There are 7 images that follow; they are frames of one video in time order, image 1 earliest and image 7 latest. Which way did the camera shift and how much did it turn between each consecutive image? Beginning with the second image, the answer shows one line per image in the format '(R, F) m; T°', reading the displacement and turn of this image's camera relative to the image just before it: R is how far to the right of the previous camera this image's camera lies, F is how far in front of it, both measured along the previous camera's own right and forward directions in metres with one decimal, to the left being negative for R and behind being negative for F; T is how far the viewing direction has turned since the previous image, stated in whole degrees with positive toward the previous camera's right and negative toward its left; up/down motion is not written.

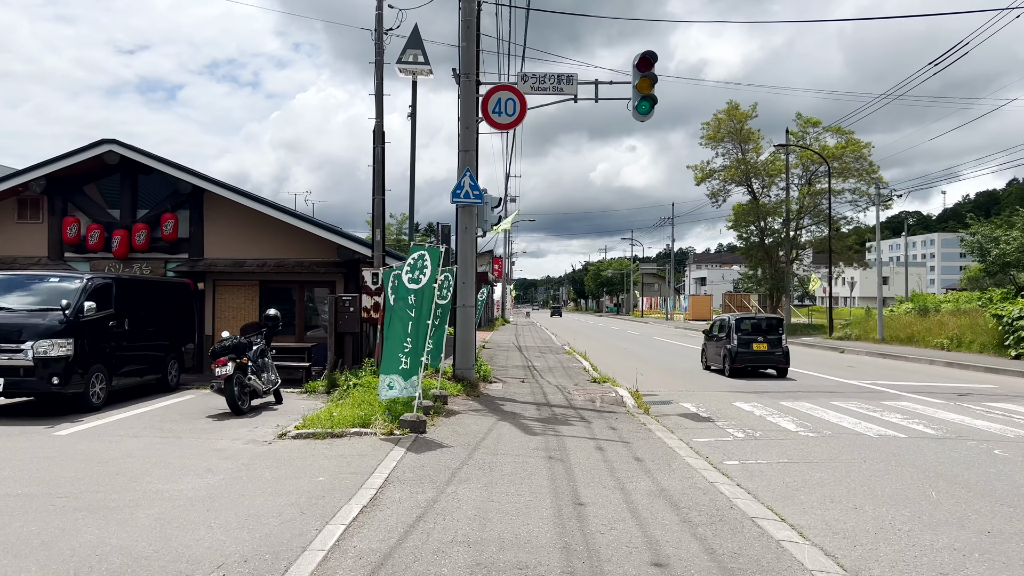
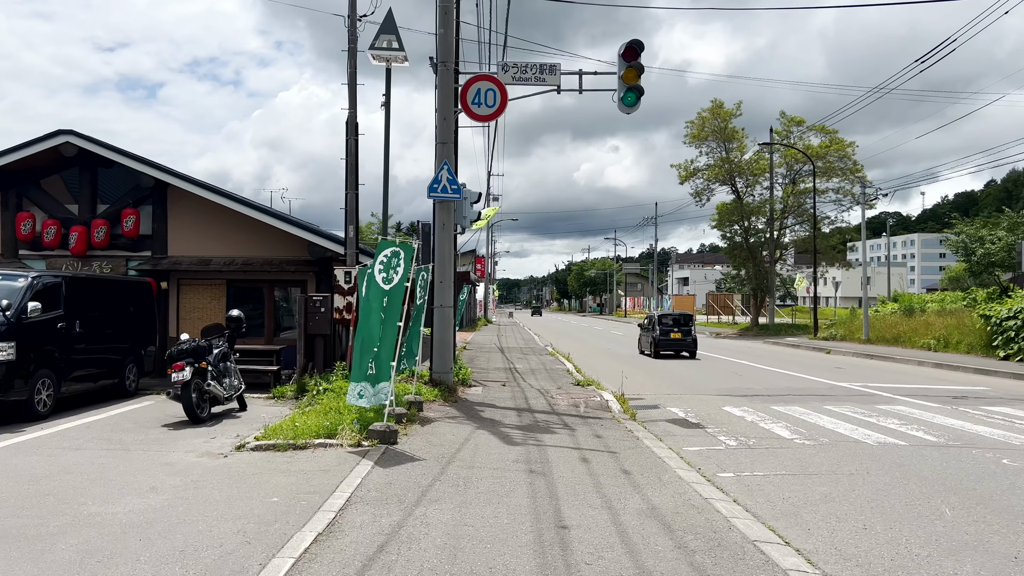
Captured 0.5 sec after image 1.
(0.0, +0.6) m; +1°
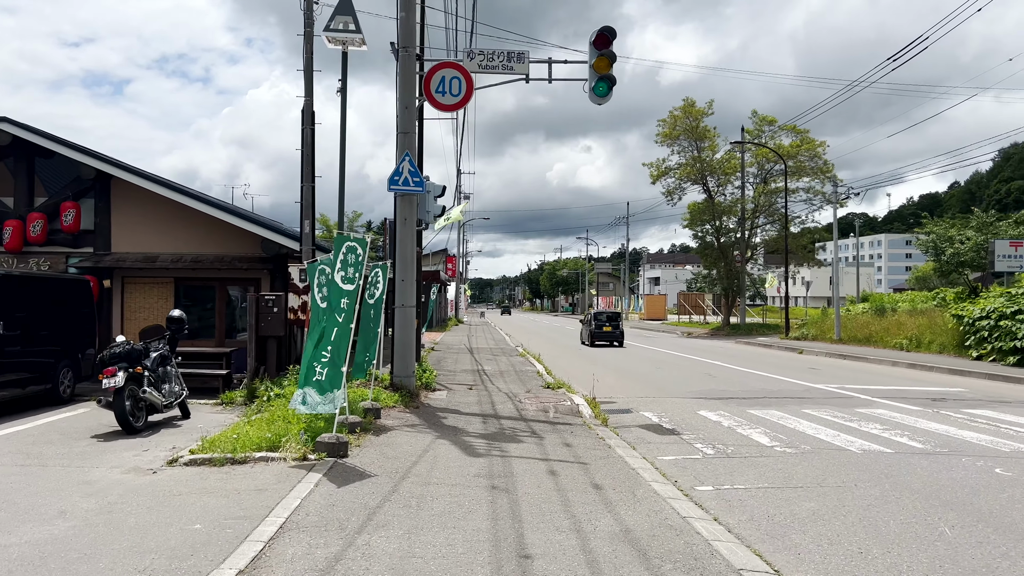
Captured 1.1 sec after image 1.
(+0.1, +0.6) m; +2°
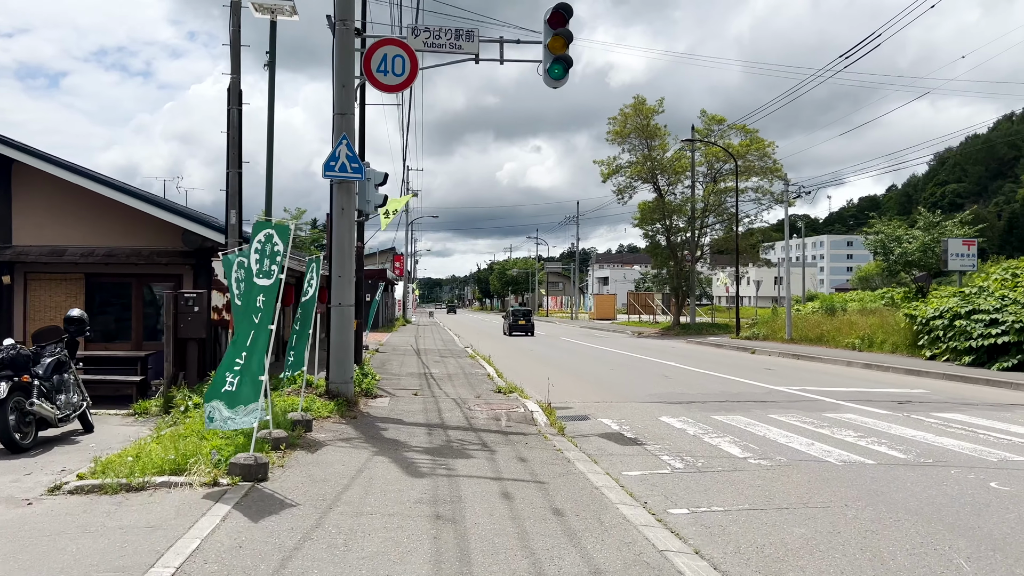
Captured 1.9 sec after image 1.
(0.0, +0.9) m; +4°
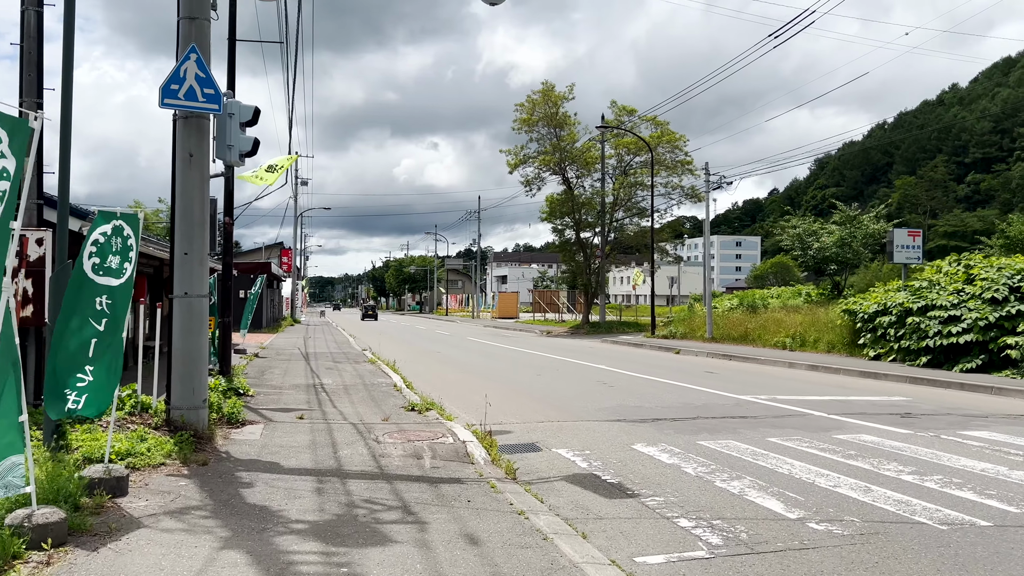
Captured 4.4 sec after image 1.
(-0.3, +2.8) m; +7°
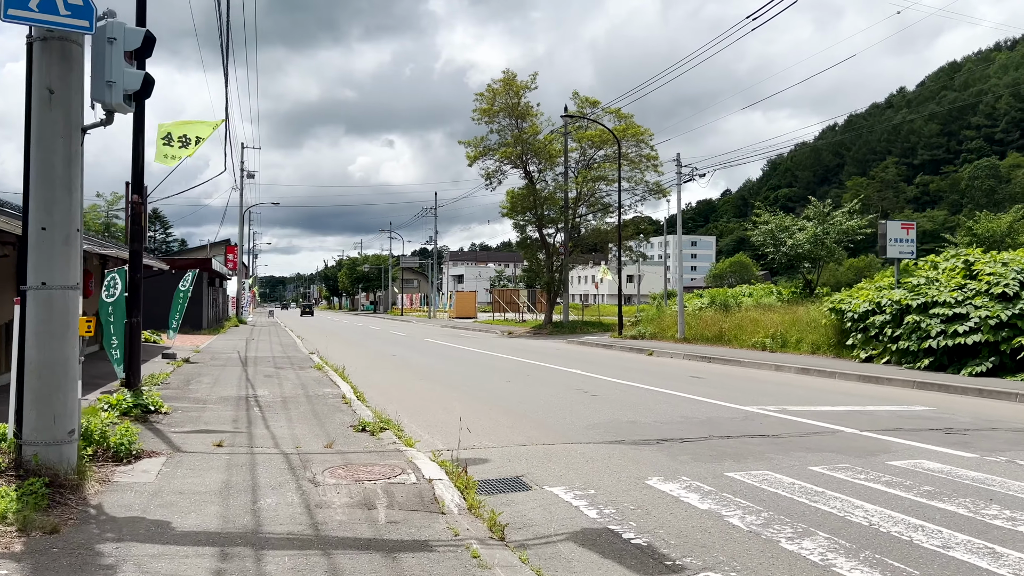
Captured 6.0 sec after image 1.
(-0.2, +1.8) m; +3°
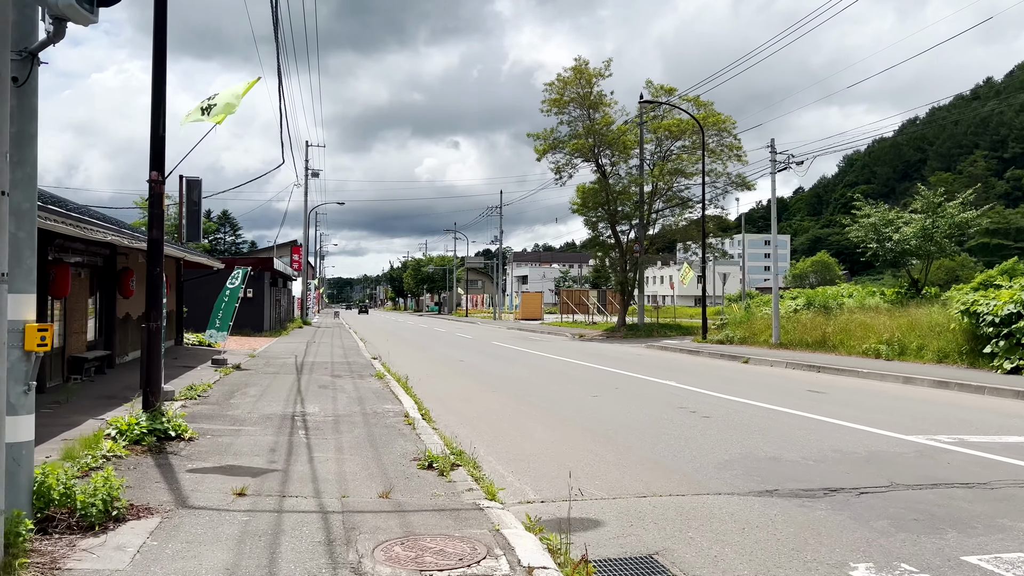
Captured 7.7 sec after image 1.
(-0.4, +1.9) m; -5°
